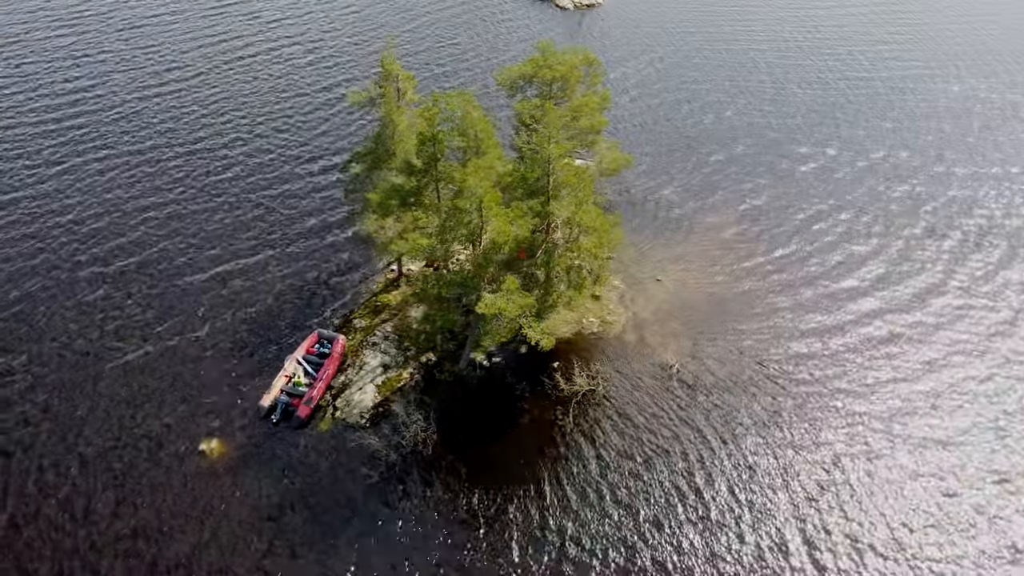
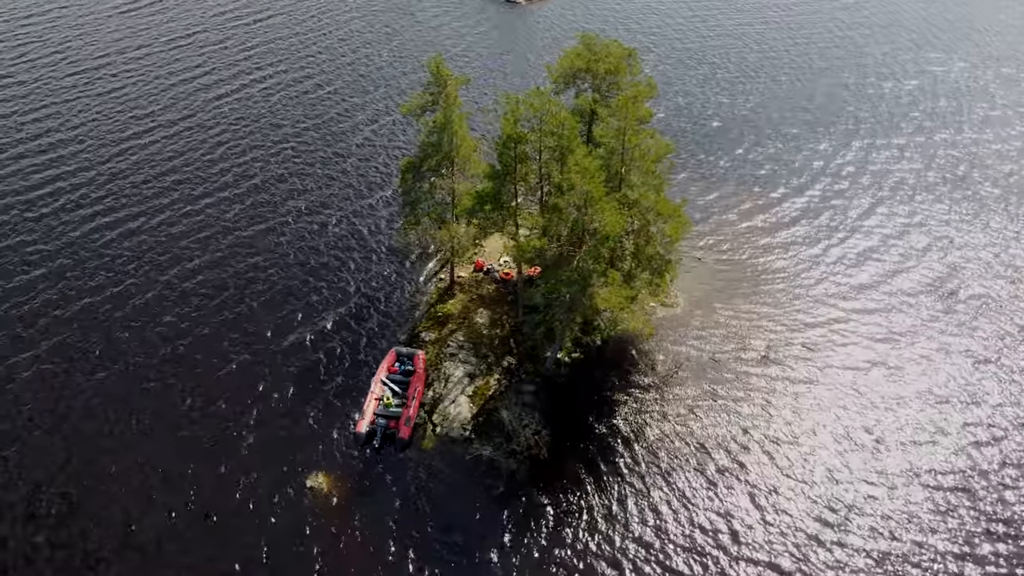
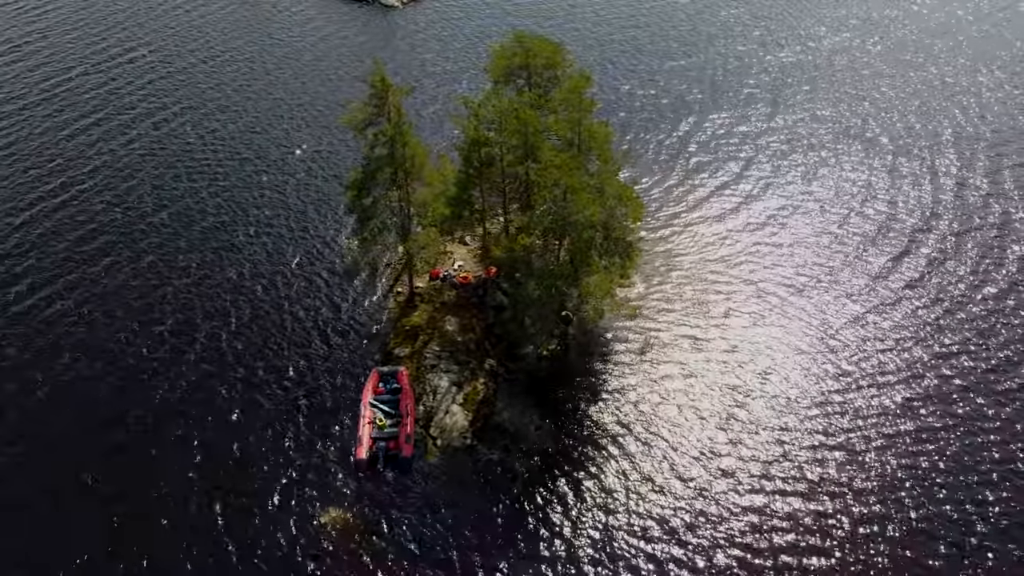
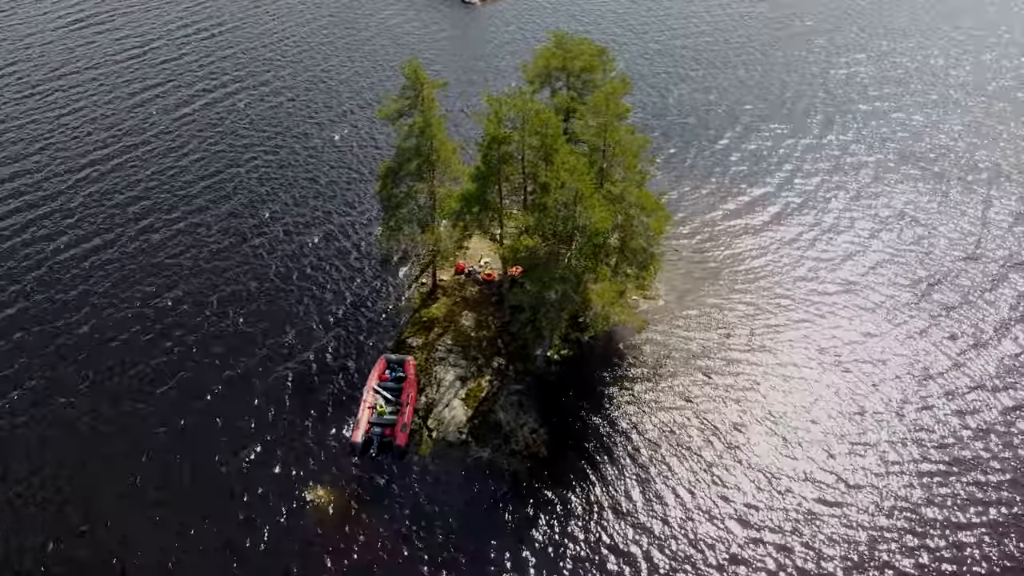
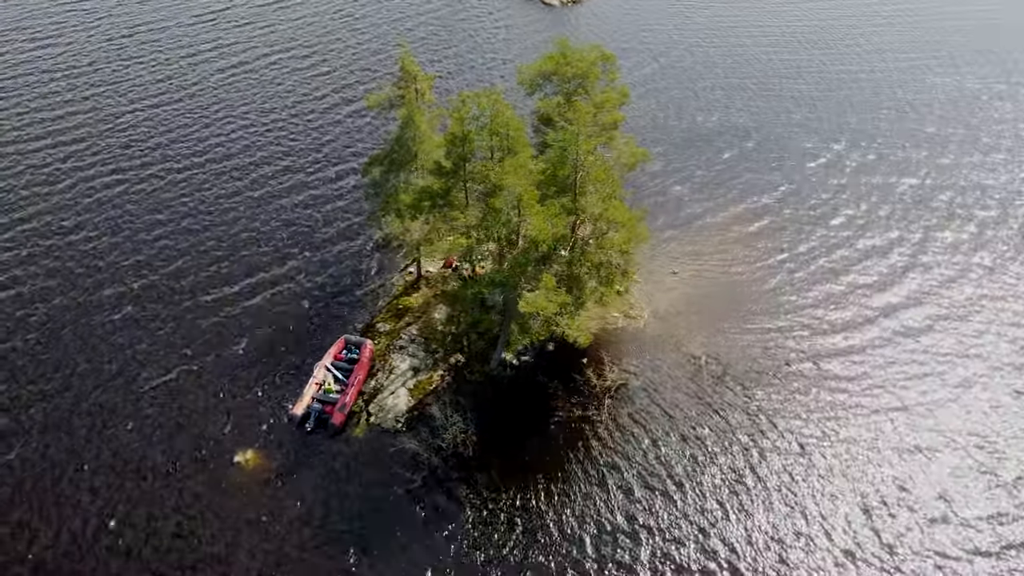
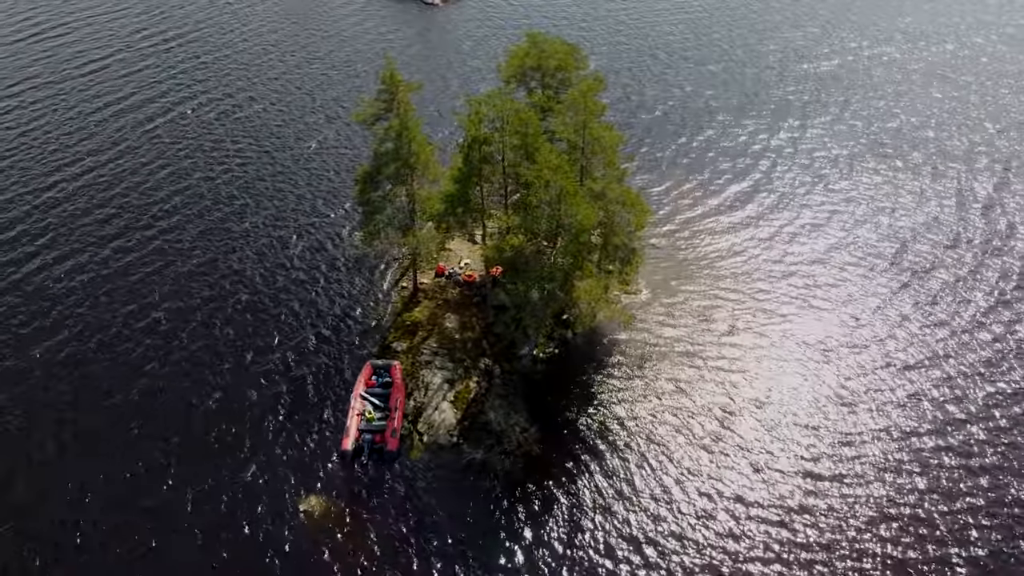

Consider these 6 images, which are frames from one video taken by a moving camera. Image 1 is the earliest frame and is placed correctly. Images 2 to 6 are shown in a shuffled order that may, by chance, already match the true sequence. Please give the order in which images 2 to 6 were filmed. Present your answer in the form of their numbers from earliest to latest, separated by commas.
5, 2, 4, 6, 3
